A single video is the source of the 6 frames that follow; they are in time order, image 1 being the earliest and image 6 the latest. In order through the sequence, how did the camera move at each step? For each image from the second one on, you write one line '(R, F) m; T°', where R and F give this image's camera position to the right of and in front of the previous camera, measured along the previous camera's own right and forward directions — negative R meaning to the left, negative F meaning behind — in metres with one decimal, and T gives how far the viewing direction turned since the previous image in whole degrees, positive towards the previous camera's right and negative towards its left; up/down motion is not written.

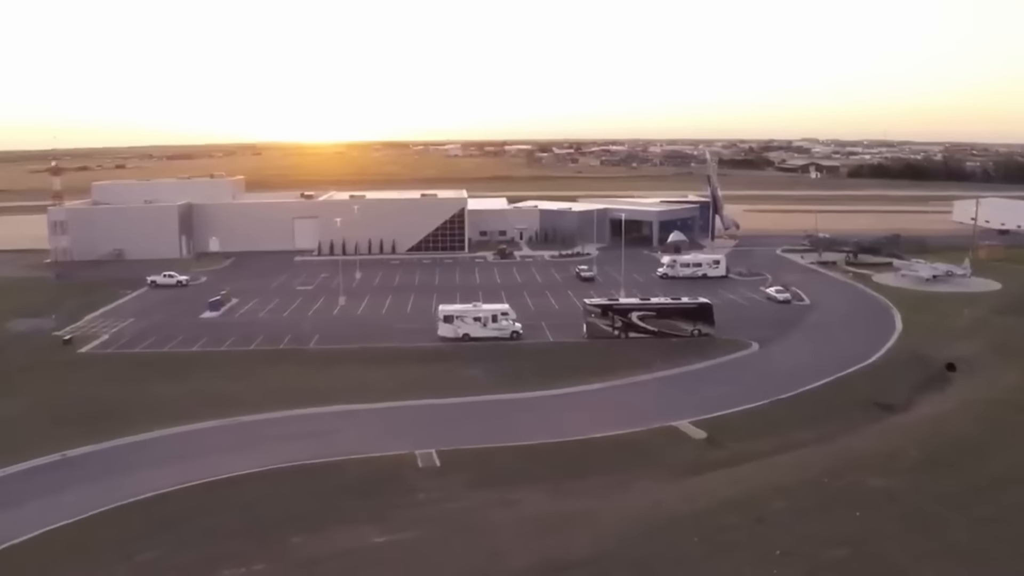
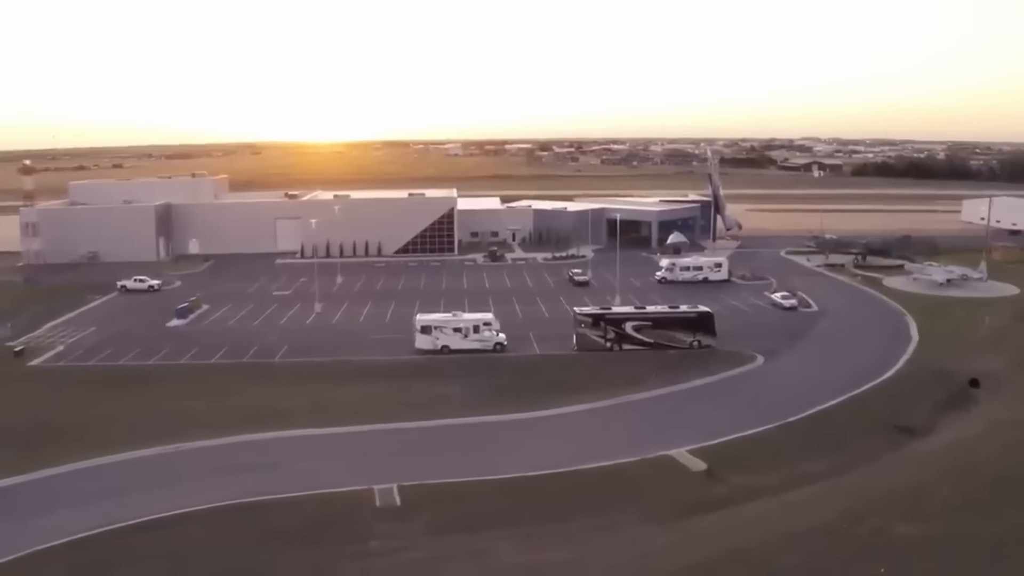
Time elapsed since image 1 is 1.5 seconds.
(+0.5, +2.2) m; 0°
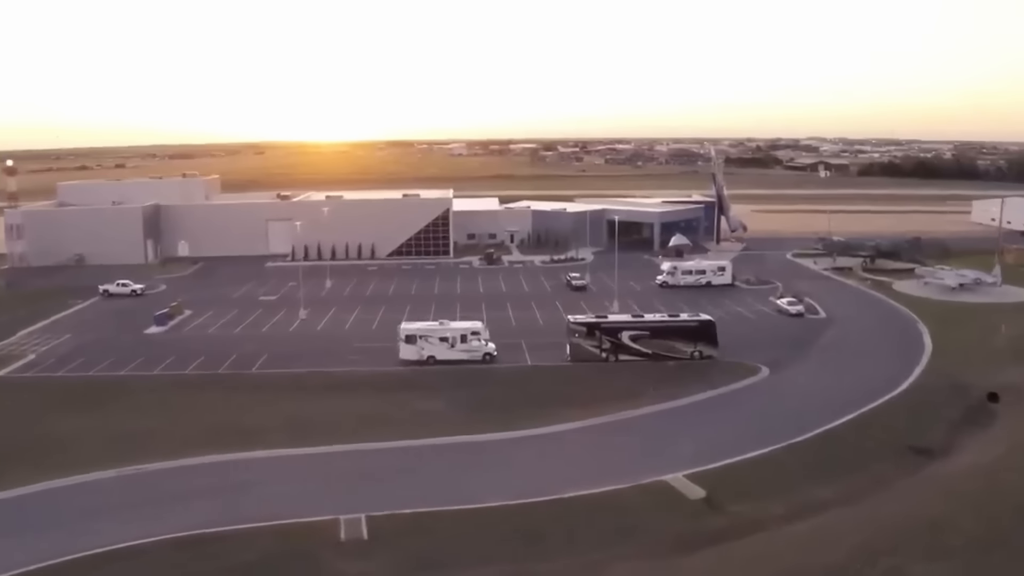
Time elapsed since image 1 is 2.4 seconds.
(+0.4, +1.4) m; 0°
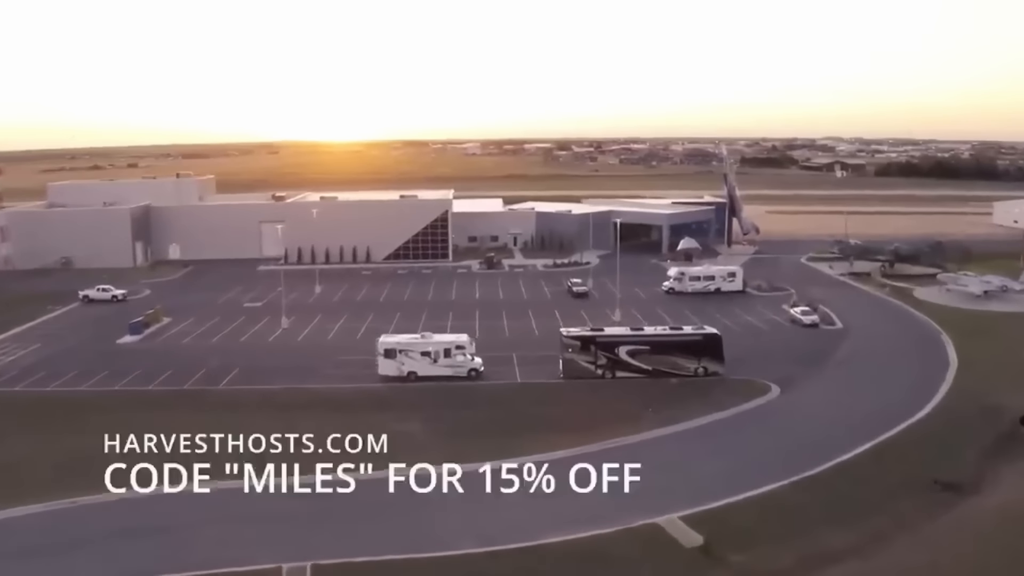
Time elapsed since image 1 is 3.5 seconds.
(+0.7, +1.9) m; -1°
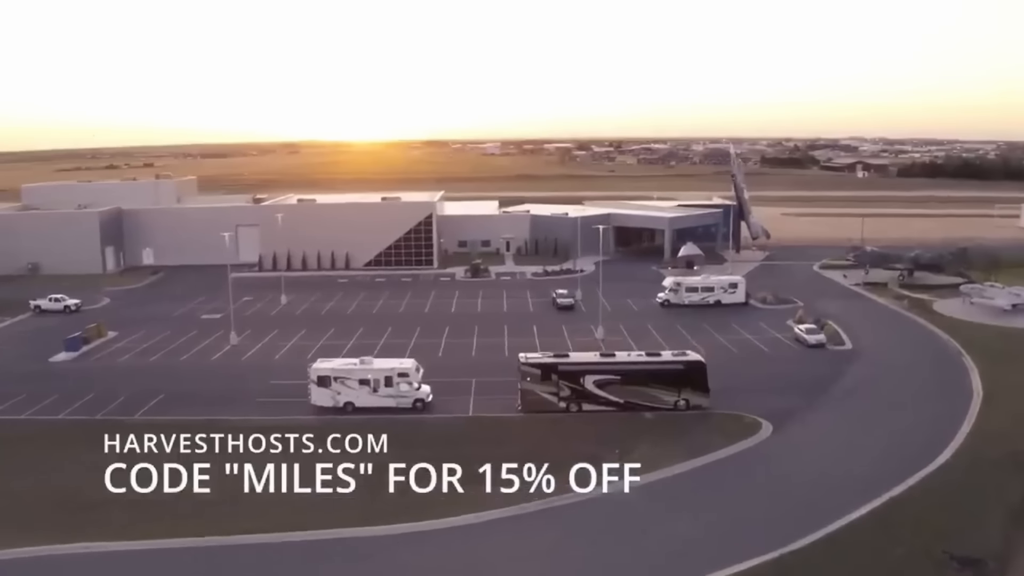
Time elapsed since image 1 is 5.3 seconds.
(+1.5, +2.9) m; -1°
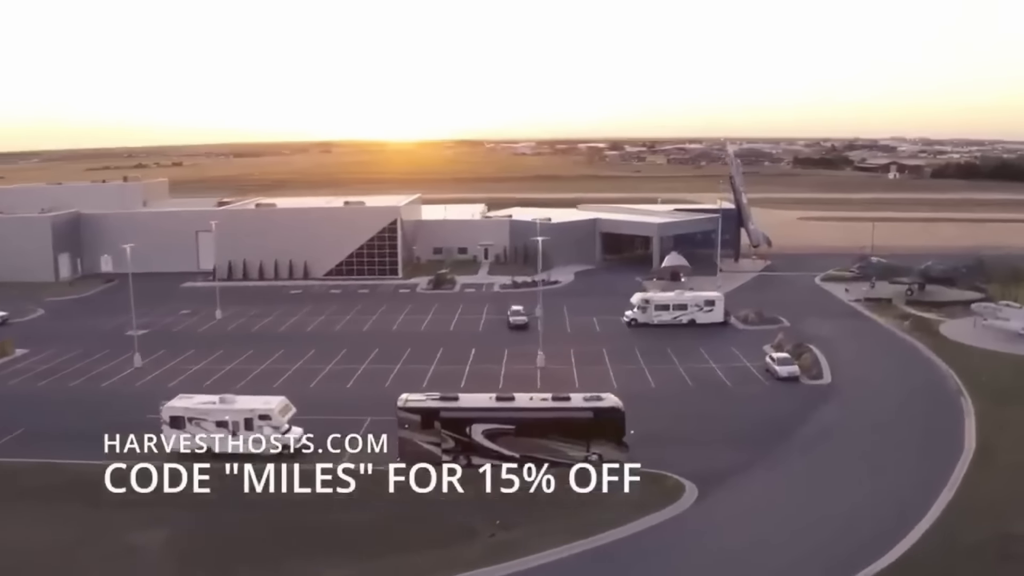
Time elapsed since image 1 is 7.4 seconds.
(+2.8, +3.1) m; -2°
